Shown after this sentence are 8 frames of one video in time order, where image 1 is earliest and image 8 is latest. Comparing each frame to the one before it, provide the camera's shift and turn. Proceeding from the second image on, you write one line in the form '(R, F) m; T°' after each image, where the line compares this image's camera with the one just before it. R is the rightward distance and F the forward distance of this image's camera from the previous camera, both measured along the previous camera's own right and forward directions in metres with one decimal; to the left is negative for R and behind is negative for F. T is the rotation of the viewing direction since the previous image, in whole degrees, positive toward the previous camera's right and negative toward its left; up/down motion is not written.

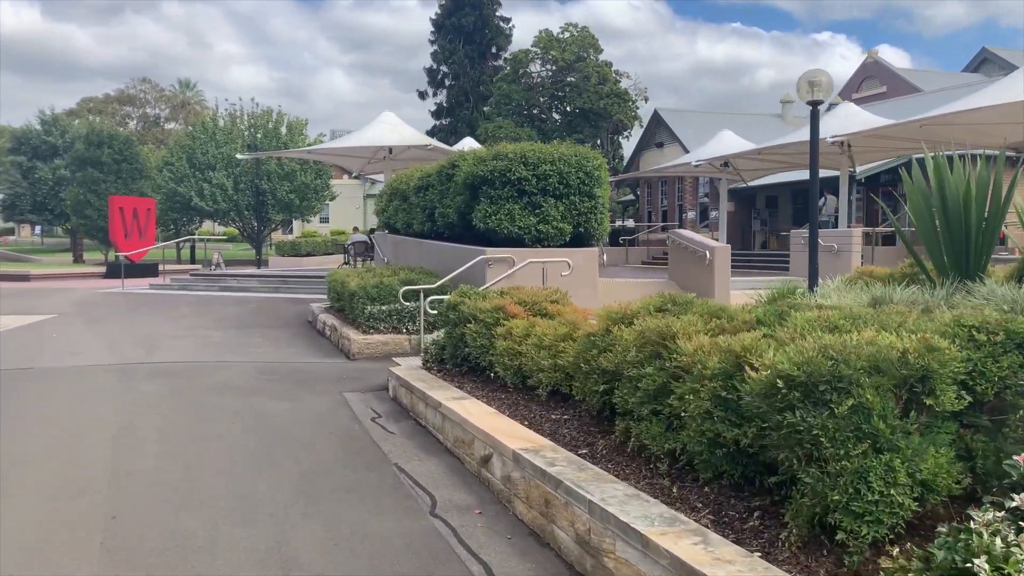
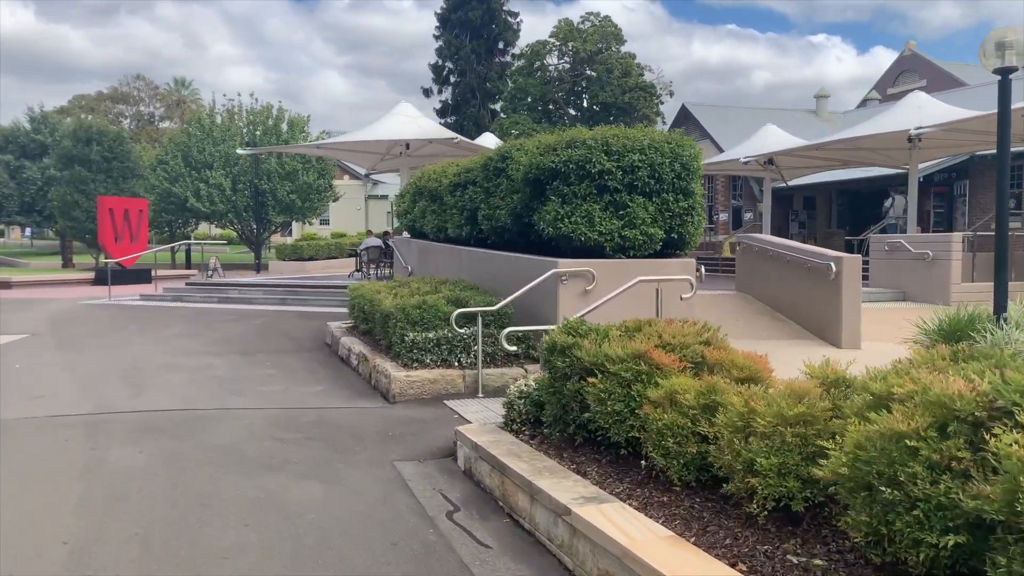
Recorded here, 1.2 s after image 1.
(-0.8, +2.1) m; 0°
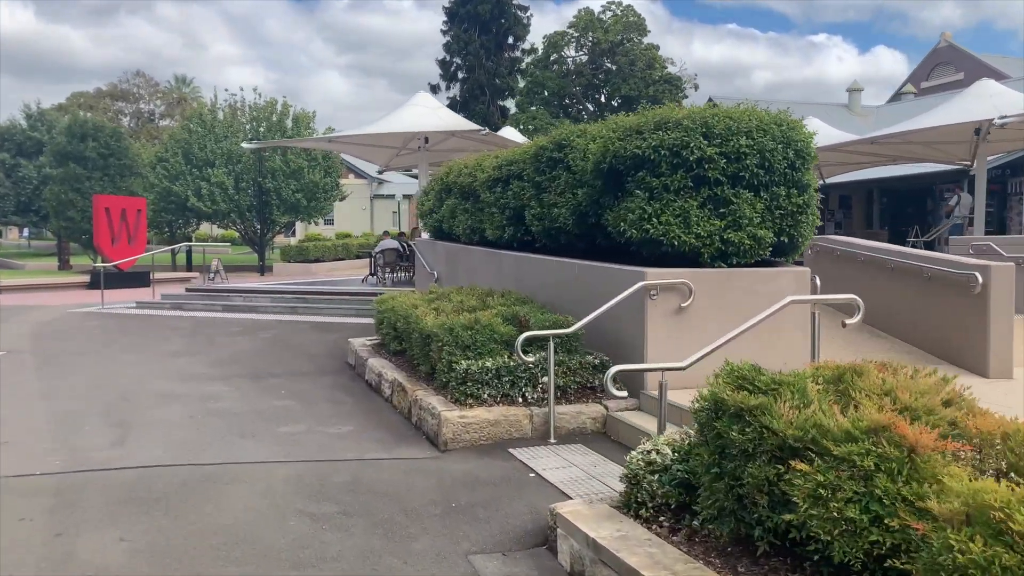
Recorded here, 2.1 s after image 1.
(-0.6, +1.5) m; 0°
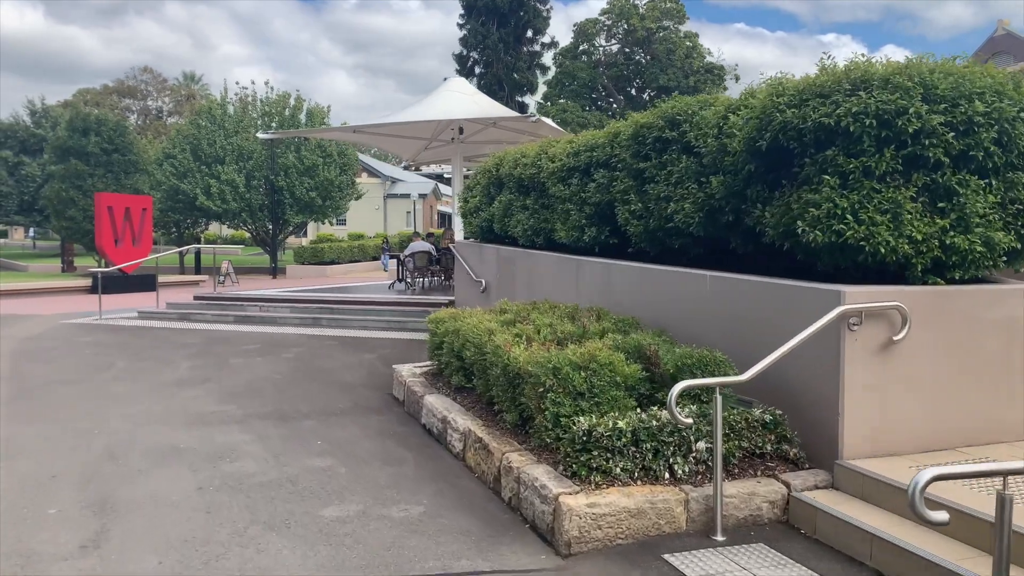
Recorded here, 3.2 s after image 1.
(-0.7, +1.8) m; -1°
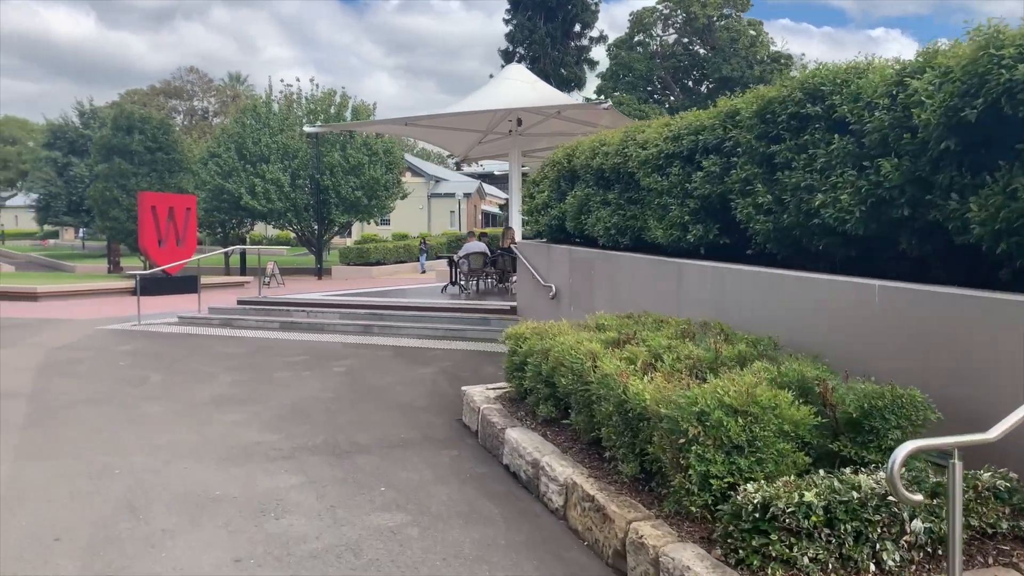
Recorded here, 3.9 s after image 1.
(-0.4, +1.1) m; -3°
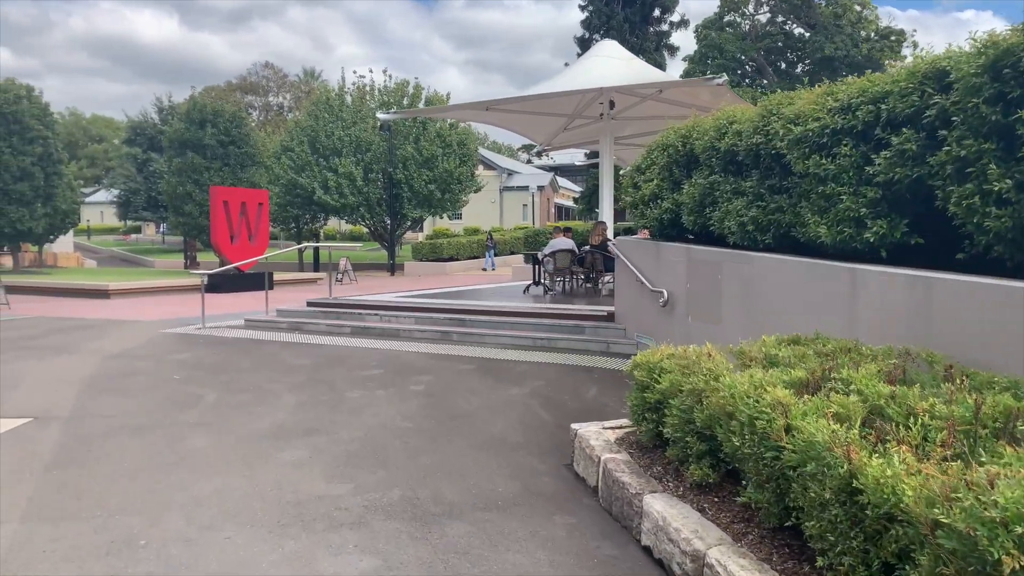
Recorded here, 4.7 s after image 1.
(-0.3, +1.3) m; -5°
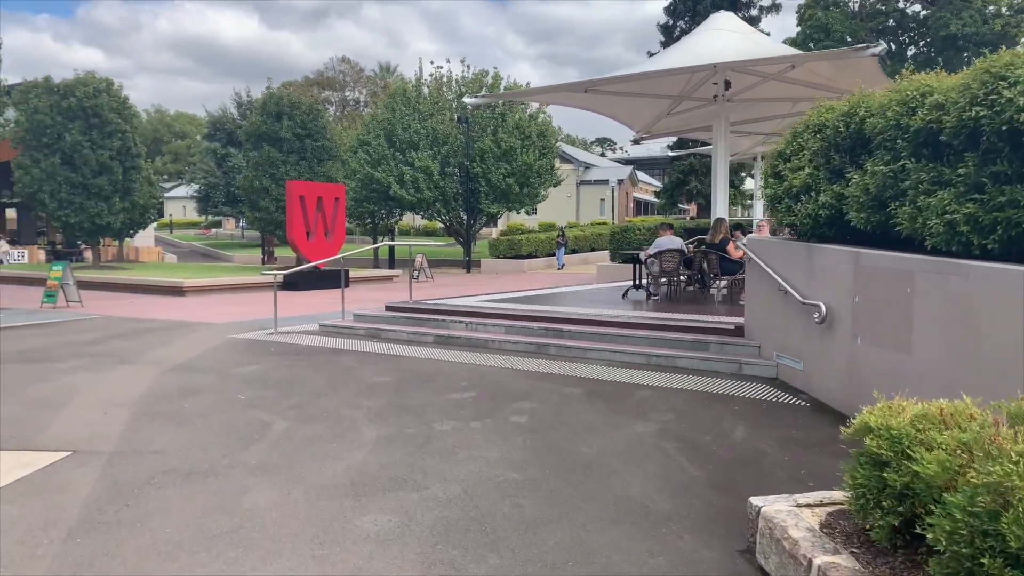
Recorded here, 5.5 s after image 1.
(-0.4, +1.3) m; -5°
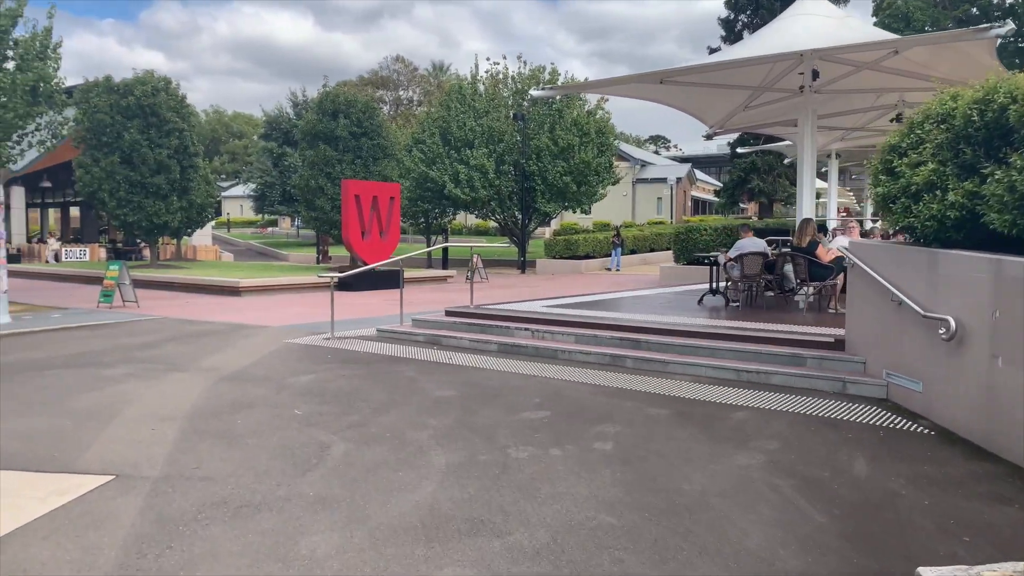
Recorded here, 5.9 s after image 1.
(-0.2, +0.7) m; -3°
